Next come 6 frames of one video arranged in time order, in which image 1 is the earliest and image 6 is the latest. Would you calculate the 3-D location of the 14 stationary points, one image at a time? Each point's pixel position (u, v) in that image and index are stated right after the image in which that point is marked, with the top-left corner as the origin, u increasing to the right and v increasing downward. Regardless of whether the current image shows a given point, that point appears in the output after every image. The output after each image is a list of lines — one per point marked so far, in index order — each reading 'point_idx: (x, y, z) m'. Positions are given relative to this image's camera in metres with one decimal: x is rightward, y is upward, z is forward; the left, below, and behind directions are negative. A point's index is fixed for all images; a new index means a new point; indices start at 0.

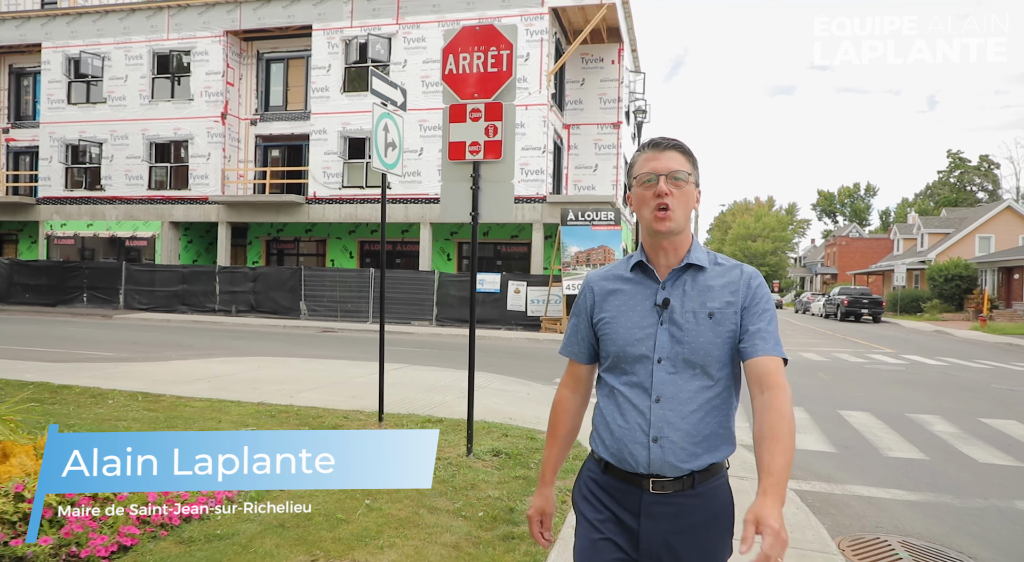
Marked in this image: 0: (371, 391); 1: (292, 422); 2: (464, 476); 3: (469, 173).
0: (-1.9, -1.5, +8.5) m
1: (-2.3, -1.4, +6.5) m
2: (-0.4, -1.6, +5.0) m
3: (-0.4, +1.0, +5.5) m
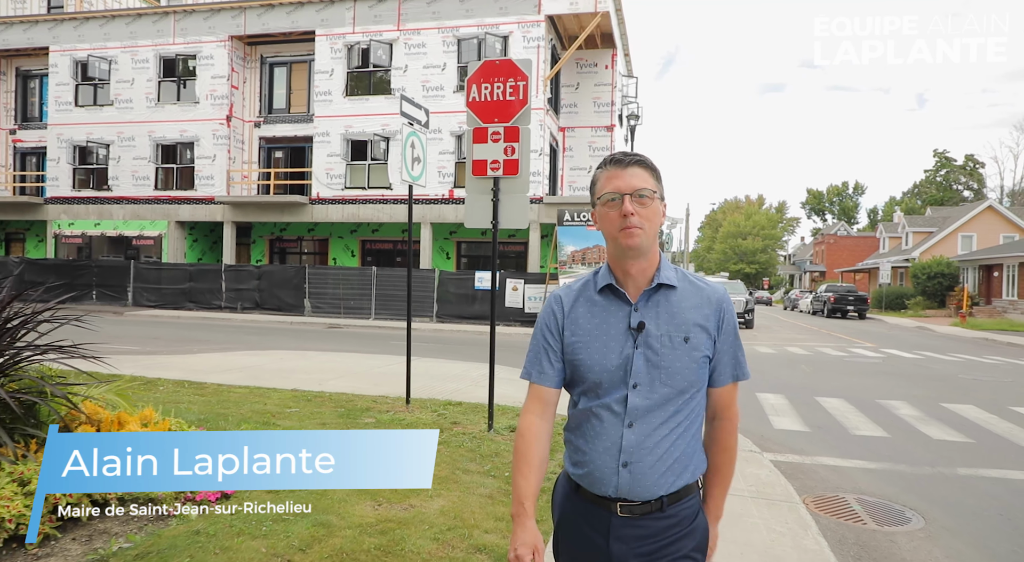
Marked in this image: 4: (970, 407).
0: (-1.8, -1.5, +9.3) m
1: (-2.2, -1.4, +7.3) m
2: (-0.2, -1.6, +5.9) m
3: (-0.2, +1.0, +6.4) m
4: (+7.2, -2.0, +9.6) m
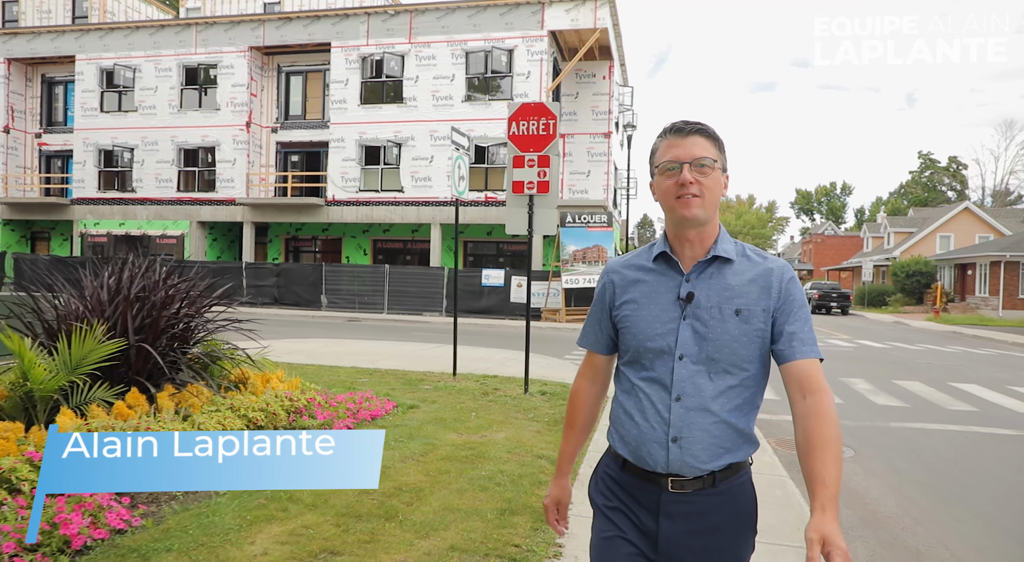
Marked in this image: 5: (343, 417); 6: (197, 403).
0: (-1.5, -1.4, +11.0) m
1: (-1.8, -1.4, +9.0) m
2: (+0.2, -1.5, +7.6) m
3: (+0.2, +1.0, +8.1) m
4: (+7.5, -1.9, +11.4) m
5: (-1.7, -1.4, +6.3) m
6: (-2.7, -1.0, +5.1) m
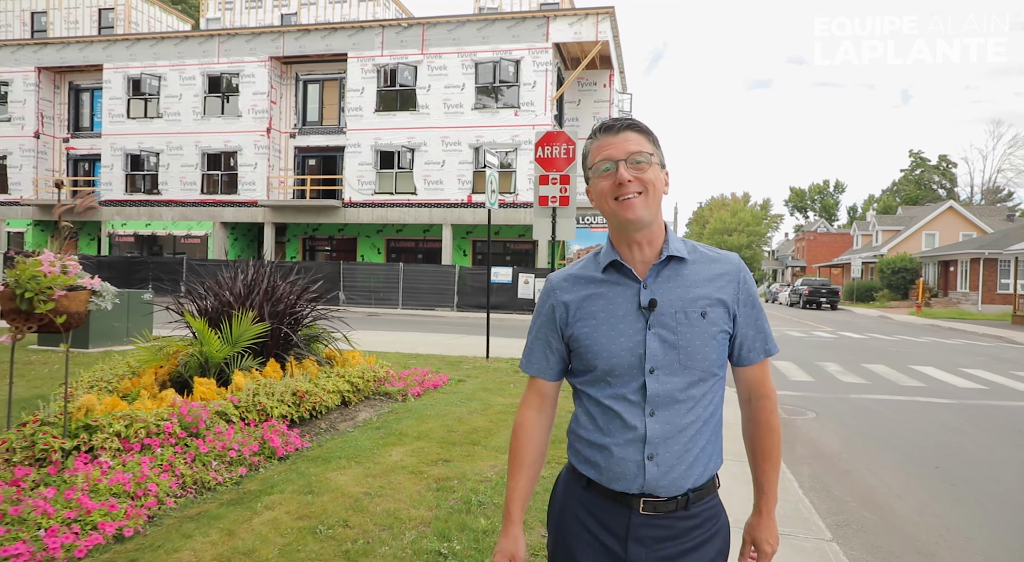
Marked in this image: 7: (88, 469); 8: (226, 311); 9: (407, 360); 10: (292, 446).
0: (-1.1, -1.4, +12.7) m
1: (-1.4, -1.3, +10.7) m
2: (+0.6, -1.5, +9.3) m
3: (+0.6, +1.1, +9.8) m
4: (+7.9, -1.8, +13.1) m
5: (-1.3, -1.3, +8.0) m
6: (-2.2, -1.0, +6.8) m
7: (-2.7, -1.2, +4.0) m
8: (-3.1, -0.3, +6.5) m
9: (-1.7, -1.3, +10.0) m
10: (-1.9, -1.4, +5.1) m
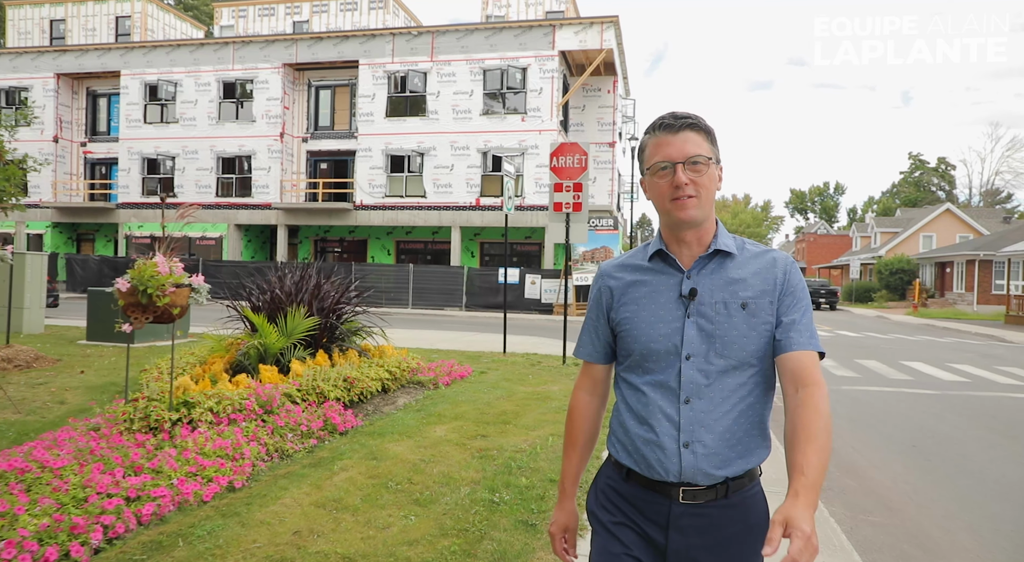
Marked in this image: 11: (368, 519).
0: (-0.8, -1.4, +13.5) m
1: (-1.1, -1.3, +11.4) m
2: (+0.9, -1.5, +10.1) m
3: (+0.9, +1.1, +10.6) m
4: (+8.2, -1.8, +13.9) m
5: (-1.0, -1.3, +8.7) m
6: (-1.9, -1.0, +7.6) m
7: (-2.5, -1.2, +4.8) m
8: (-2.8, -0.3, +7.3) m
9: (-1.4, -1.3, +10.8) m
10: (-1.6, -1.4, +5.9) m
11: (-0.9, -1.5, +3.9) m
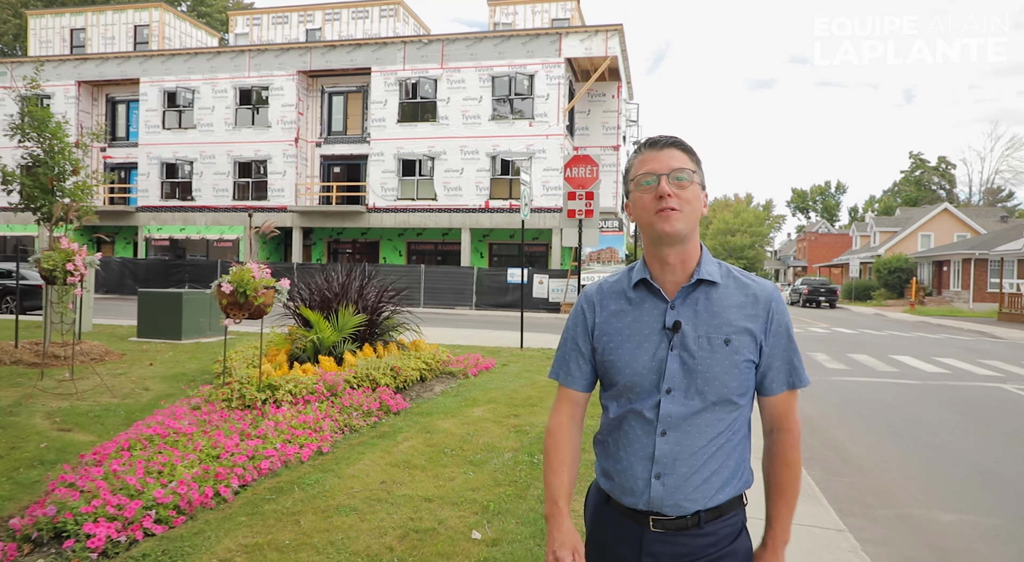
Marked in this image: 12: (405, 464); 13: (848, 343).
0: (-0.4, -1.4, +14.5) m
1: (-0.8, -1.3, +12.4) m
2: (+1.2, -1.5, +11.1) m
3: (+1.2, +1.1, +11.5) m
4: (+8.6, -1.8, +14.8) m
5: (-0.7, -1.3, +9.7) m
6: (-1.6, -1.0, +8.5) m
7: (-2.2, -1.2, +5.8) m
8: (-2.5, -0.3, +8.3) m
9: (-1.1, -1.3, +11.8) m
10: (-1.3, -1.4, +6.9) m
11: (-0.6, -1.5, +4.9) m
12: (-0.9, -1.5, +5.1) m
13: (+10.1, -1.9, +18.5) m
